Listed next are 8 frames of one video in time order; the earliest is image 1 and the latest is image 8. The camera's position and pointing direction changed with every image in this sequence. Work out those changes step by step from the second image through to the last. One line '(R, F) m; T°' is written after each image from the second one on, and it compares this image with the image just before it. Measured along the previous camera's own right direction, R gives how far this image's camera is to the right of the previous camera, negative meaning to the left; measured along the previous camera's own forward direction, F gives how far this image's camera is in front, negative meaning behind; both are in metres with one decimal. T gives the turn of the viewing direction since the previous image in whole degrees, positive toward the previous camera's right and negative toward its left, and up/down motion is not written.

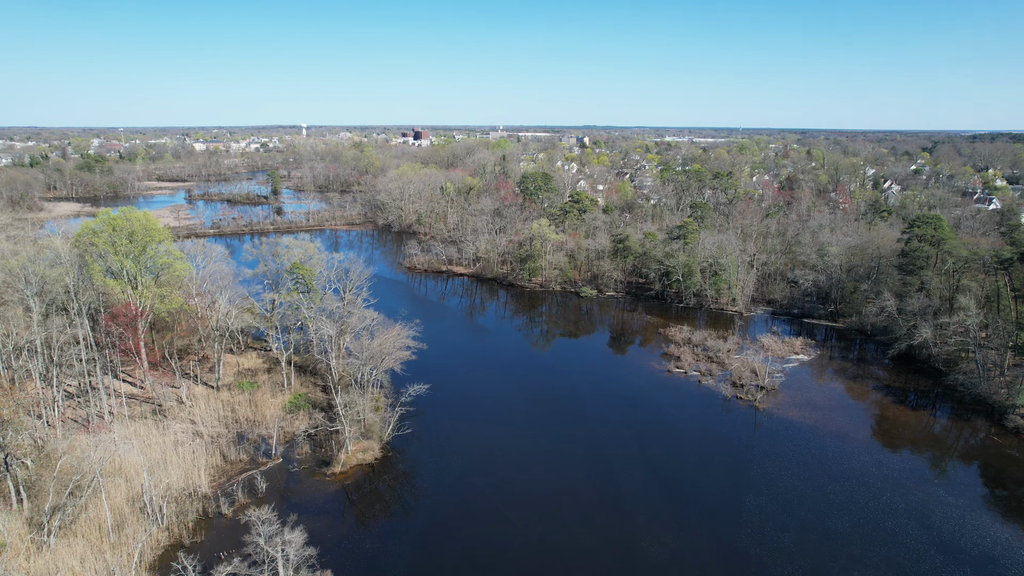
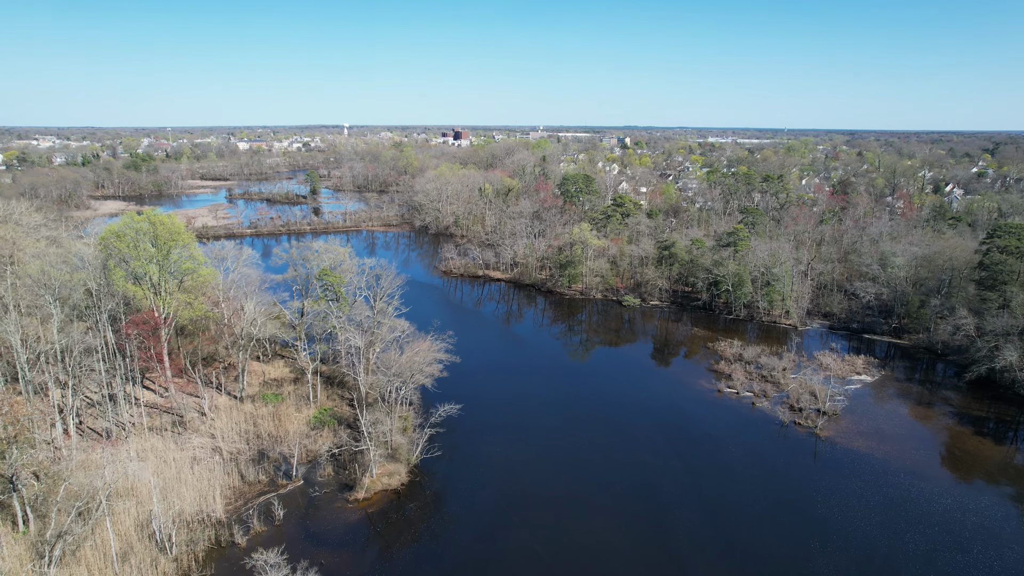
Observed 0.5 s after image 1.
(-0.1, +1.7) m; -3°
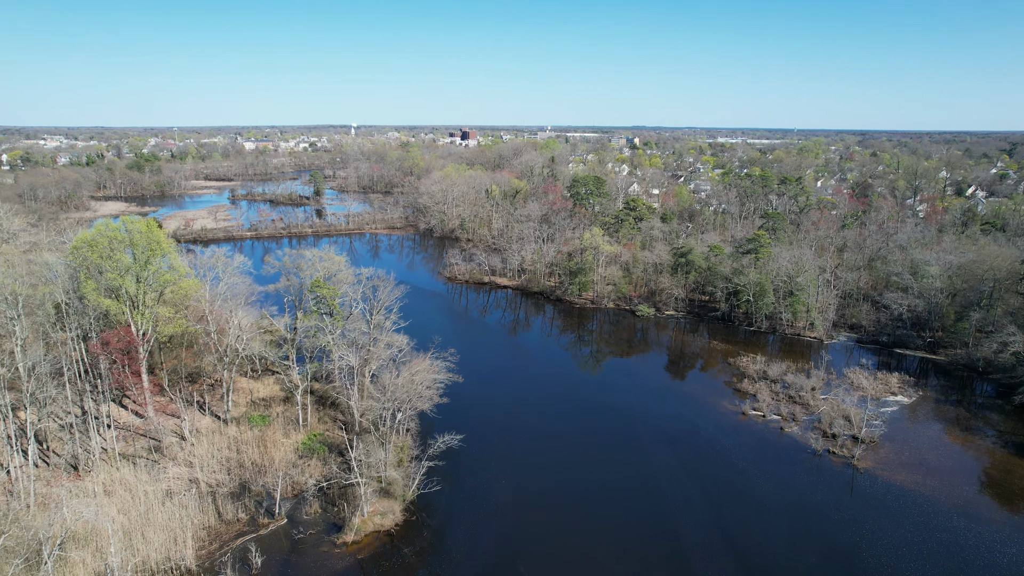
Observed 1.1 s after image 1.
(0.0, +2.1) m; -1°
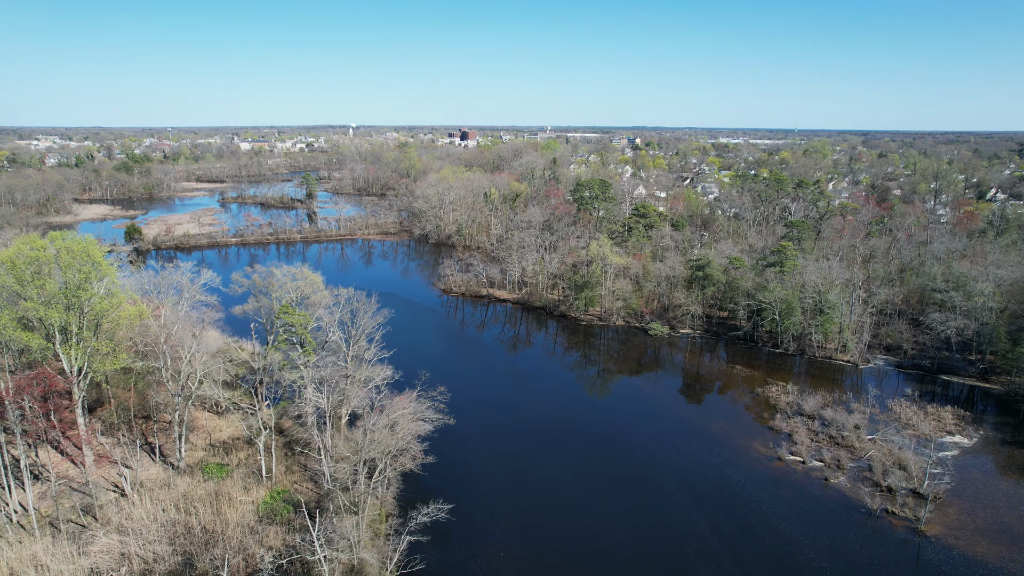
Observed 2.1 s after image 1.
(0.0, +3.4) m; 0°
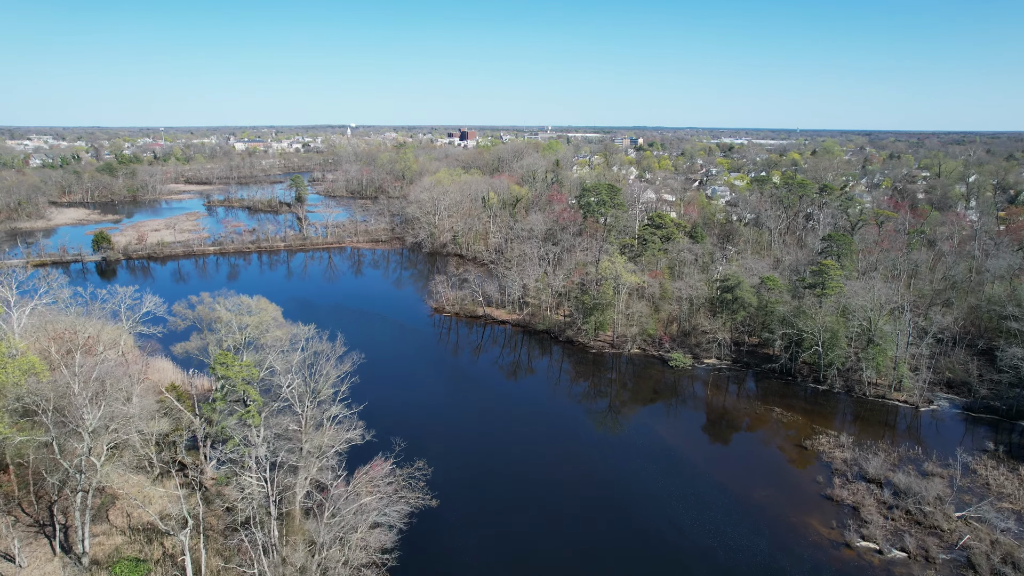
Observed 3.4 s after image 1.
(0.0, +4.5) m; 0°
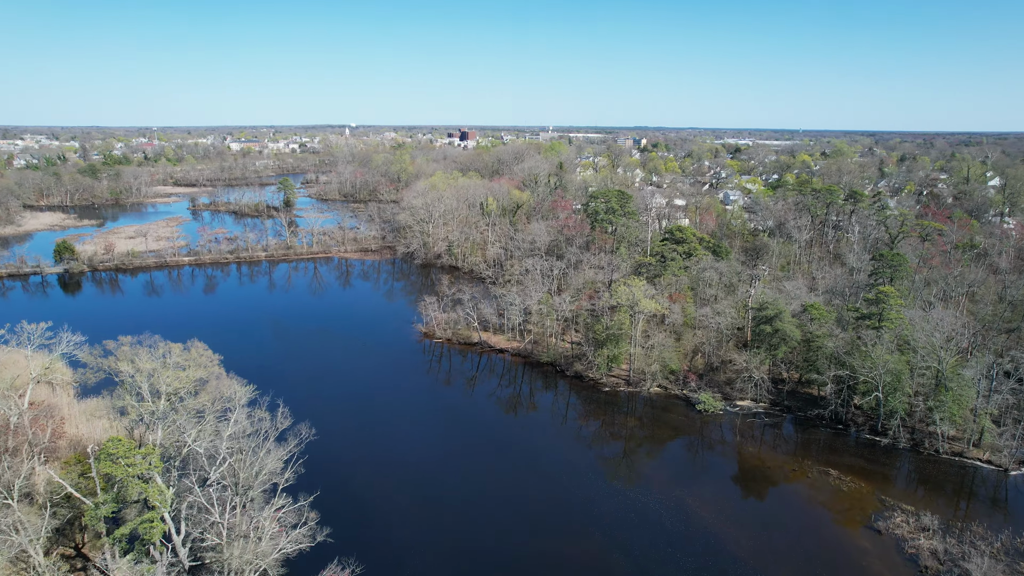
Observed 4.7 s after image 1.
(0.0, +4.6) m; 0°
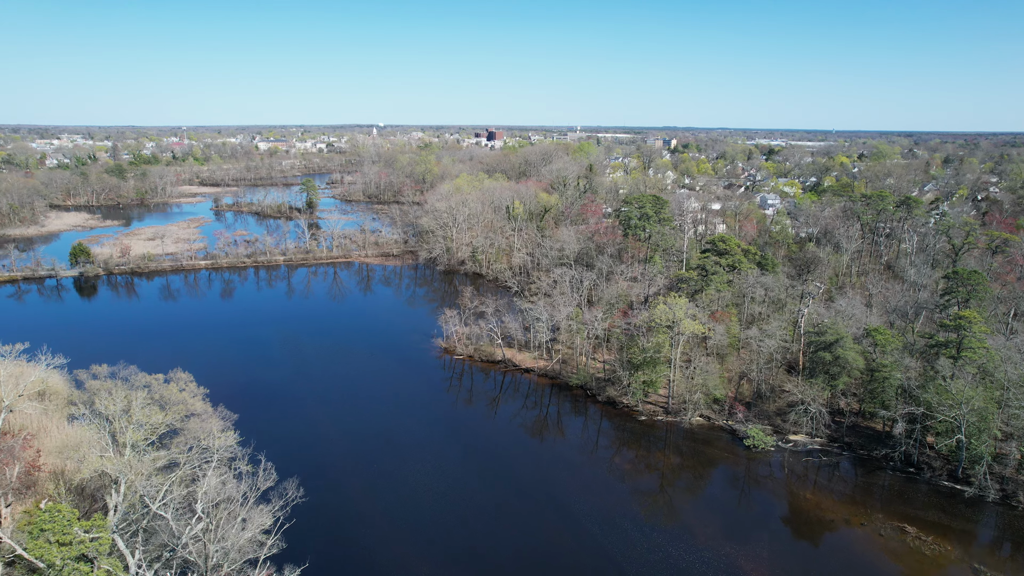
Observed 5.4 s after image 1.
(-0.1, +2.5) m; -2°
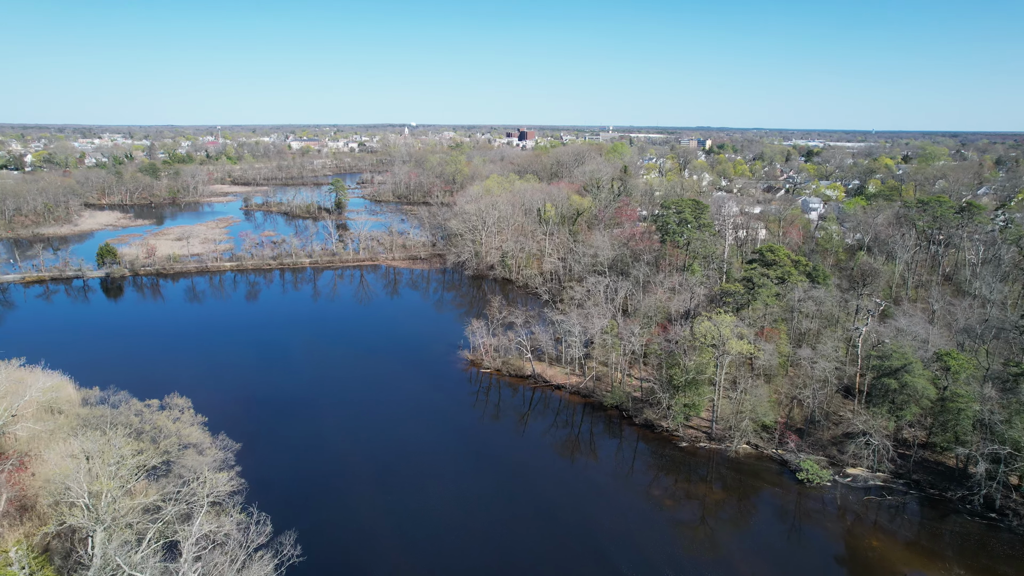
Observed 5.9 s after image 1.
(-0.1, +1.8) m; -3°
